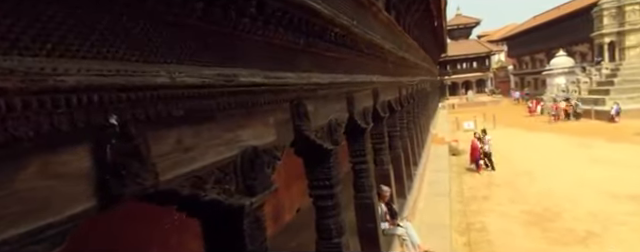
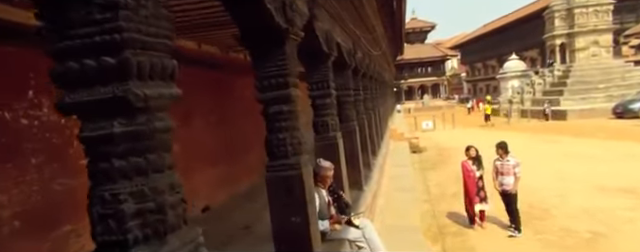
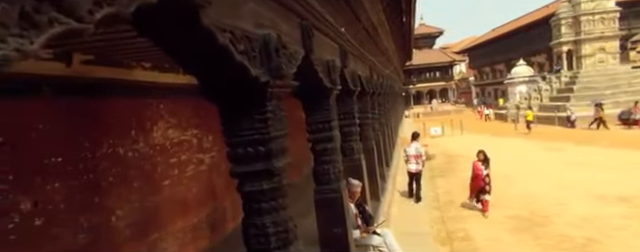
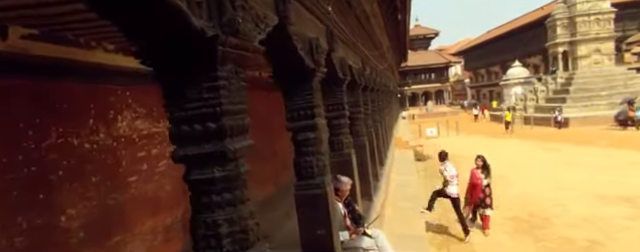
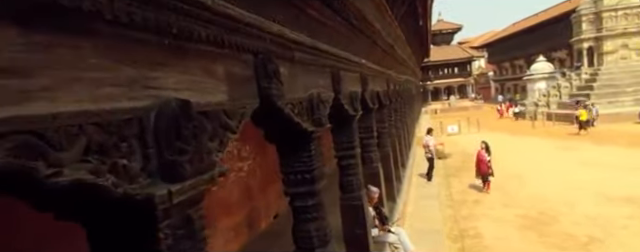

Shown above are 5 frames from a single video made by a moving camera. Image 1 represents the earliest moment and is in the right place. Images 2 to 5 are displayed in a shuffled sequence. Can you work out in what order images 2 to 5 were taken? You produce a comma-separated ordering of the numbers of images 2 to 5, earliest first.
5, 3, 4, 2
